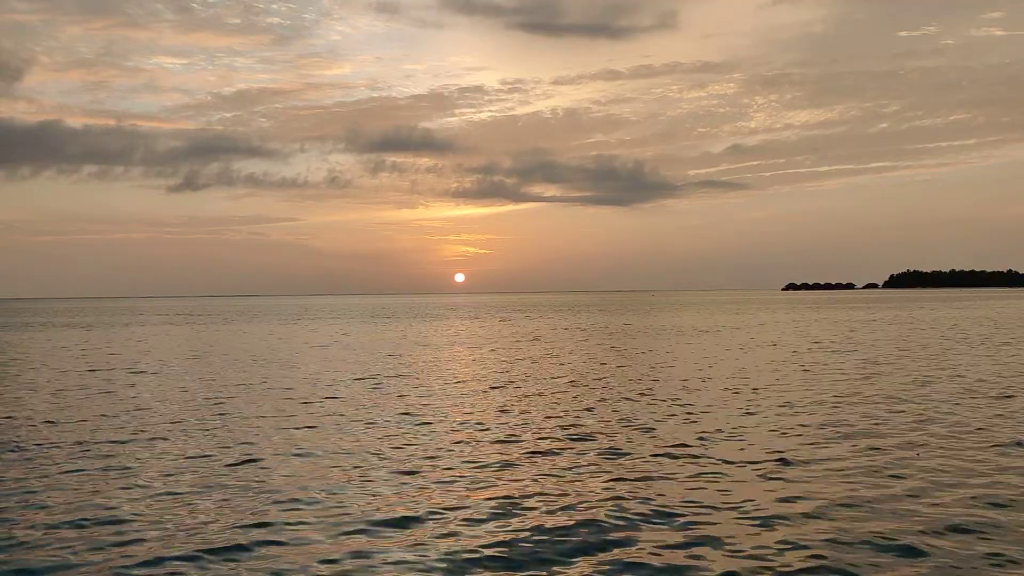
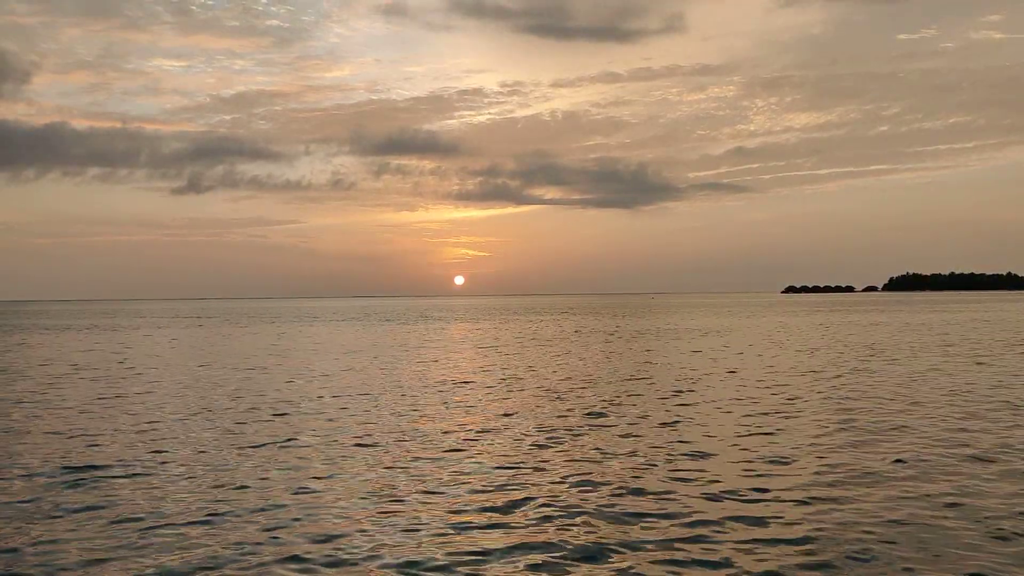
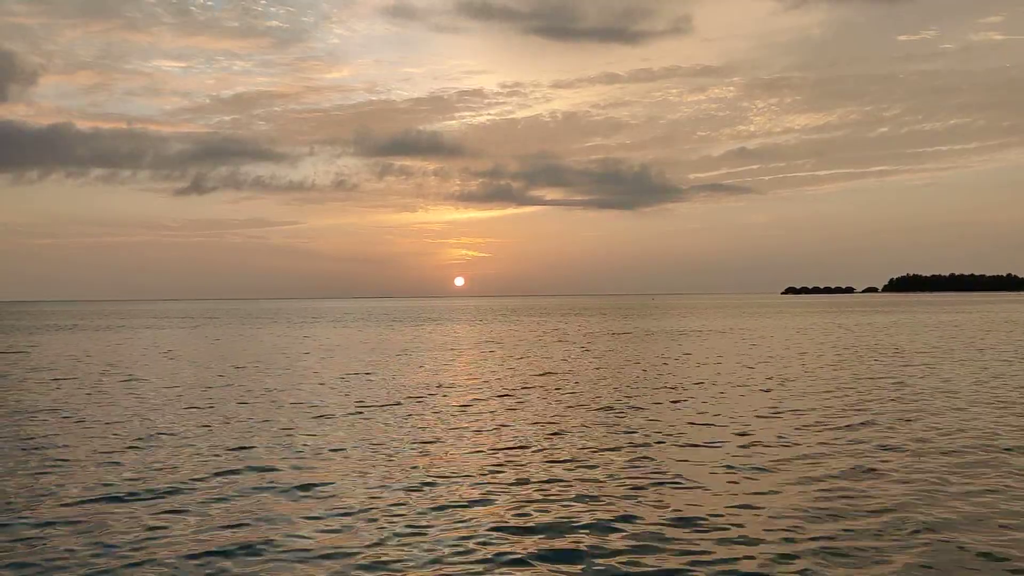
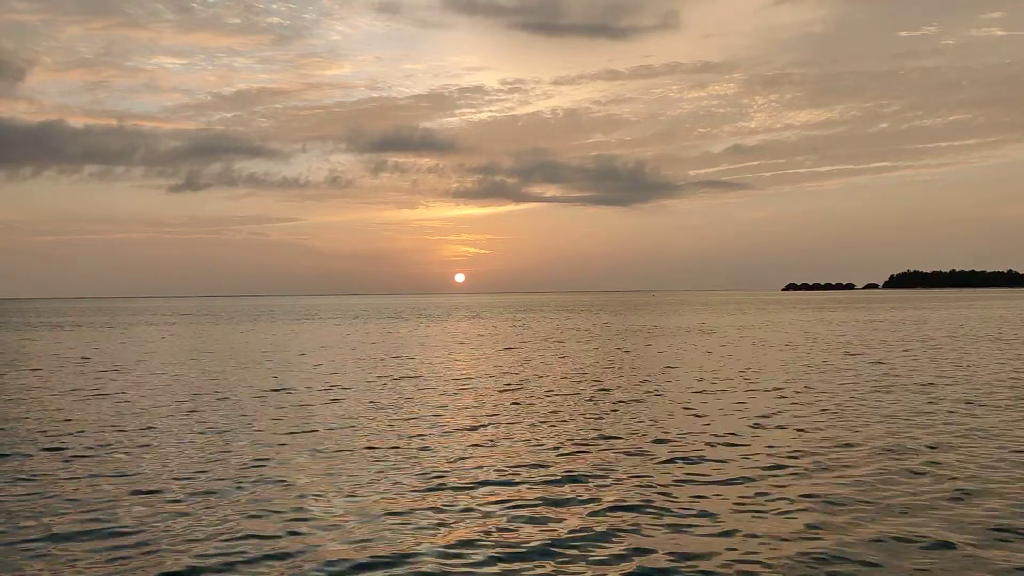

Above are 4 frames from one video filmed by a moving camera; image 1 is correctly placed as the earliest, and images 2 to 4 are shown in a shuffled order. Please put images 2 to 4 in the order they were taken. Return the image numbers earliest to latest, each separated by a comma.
4, 2, 3
